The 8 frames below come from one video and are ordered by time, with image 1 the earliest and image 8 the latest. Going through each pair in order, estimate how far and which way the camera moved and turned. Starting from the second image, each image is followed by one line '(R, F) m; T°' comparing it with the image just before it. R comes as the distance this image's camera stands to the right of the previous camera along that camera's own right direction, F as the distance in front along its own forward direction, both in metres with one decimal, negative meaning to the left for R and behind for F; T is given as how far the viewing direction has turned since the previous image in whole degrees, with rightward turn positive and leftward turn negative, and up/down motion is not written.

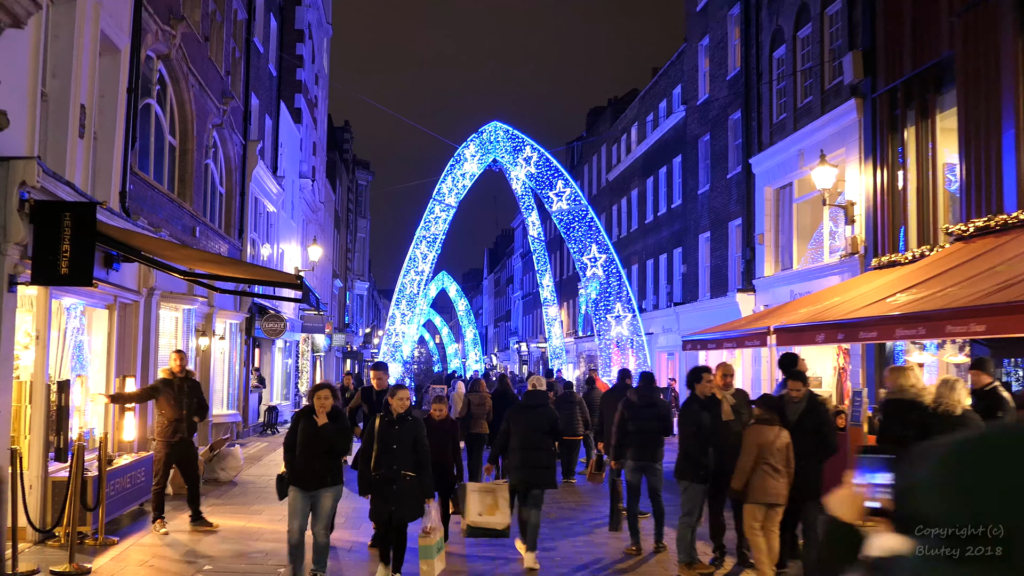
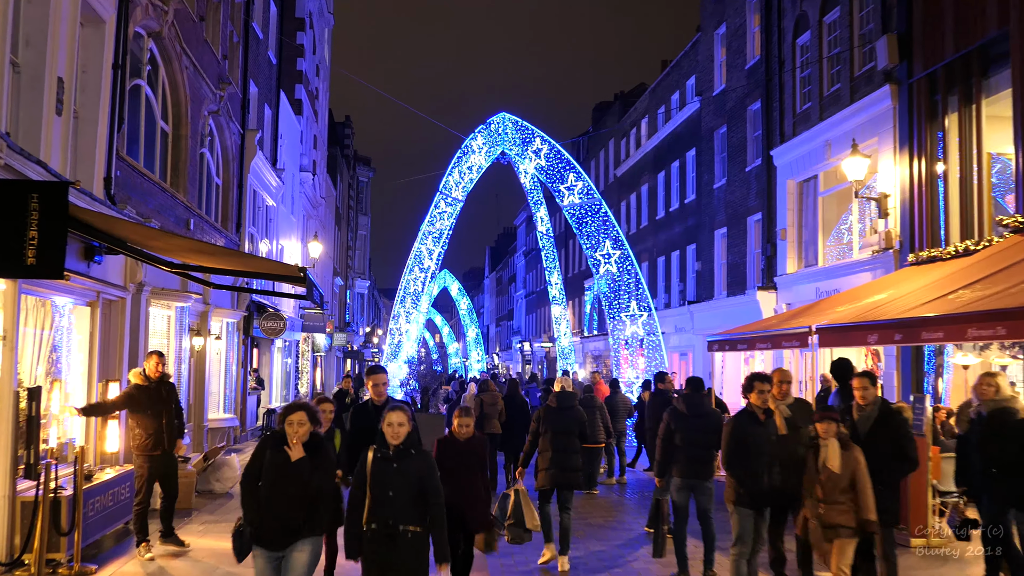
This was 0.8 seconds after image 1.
(-0.2, +1.0) m; 0°
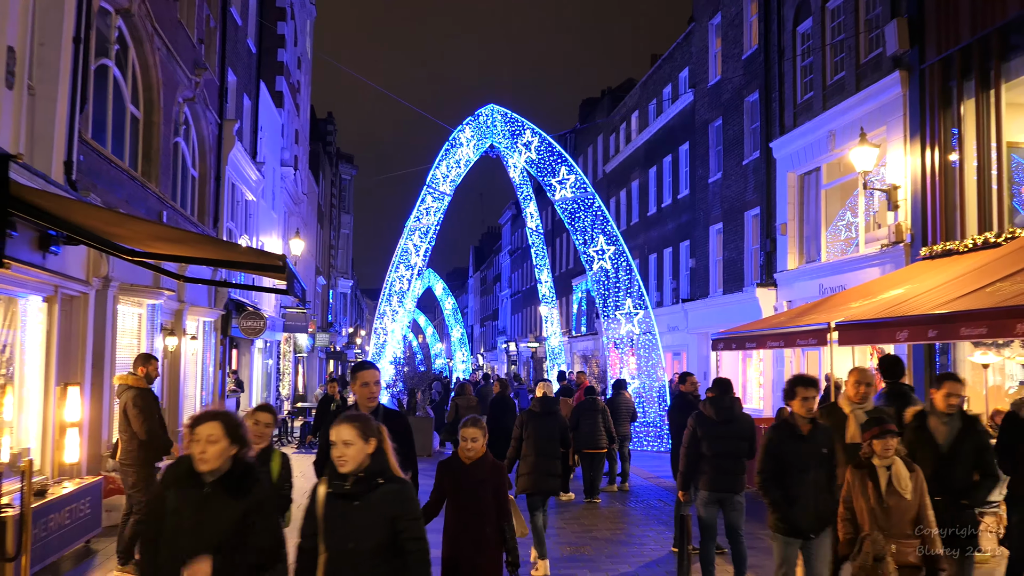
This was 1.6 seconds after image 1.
(-0.1, +0.8) m; +1°
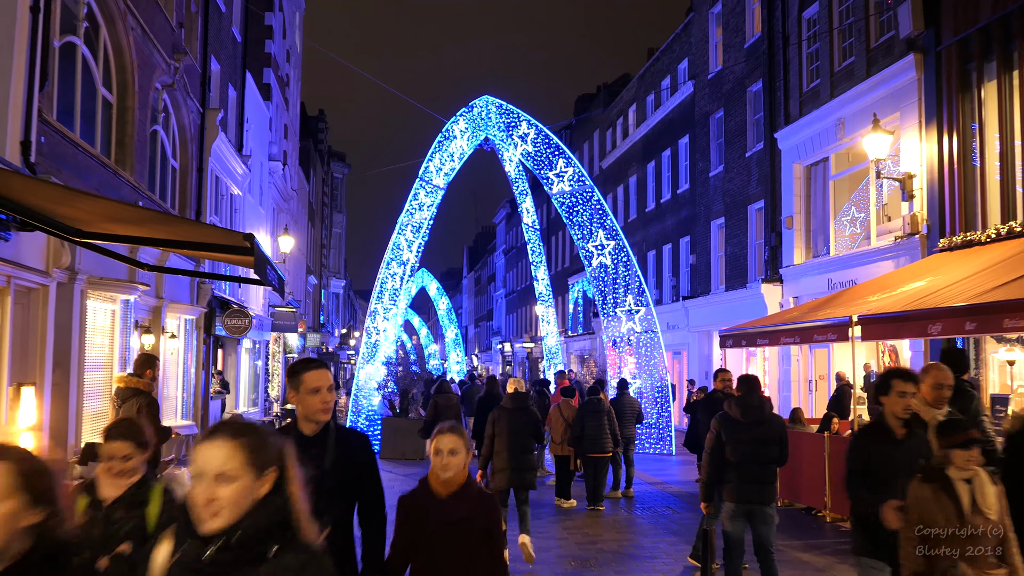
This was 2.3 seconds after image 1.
(0.0, +0.7) m; 0°
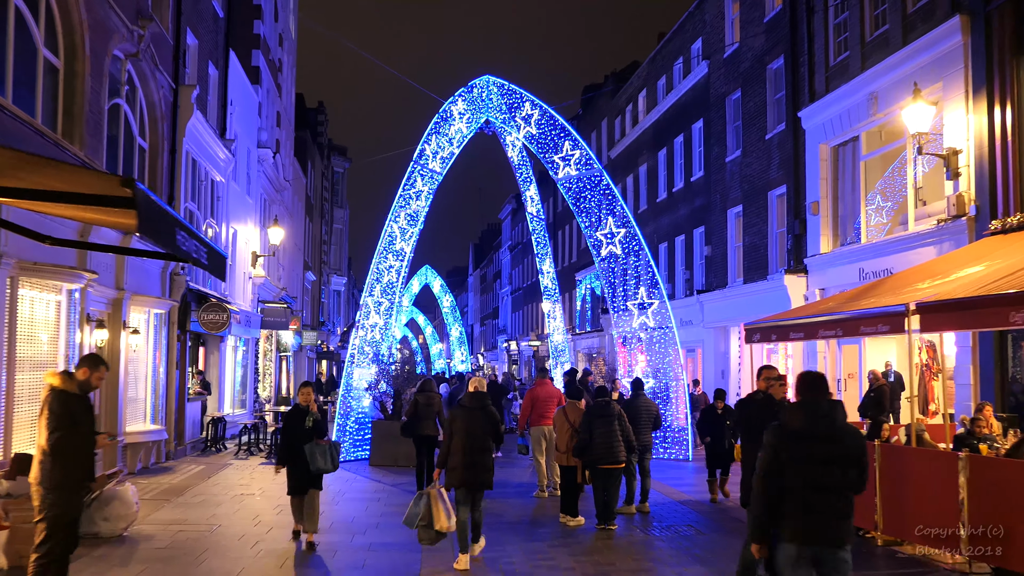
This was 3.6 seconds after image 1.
(+0.1, +1.4) m; 0°
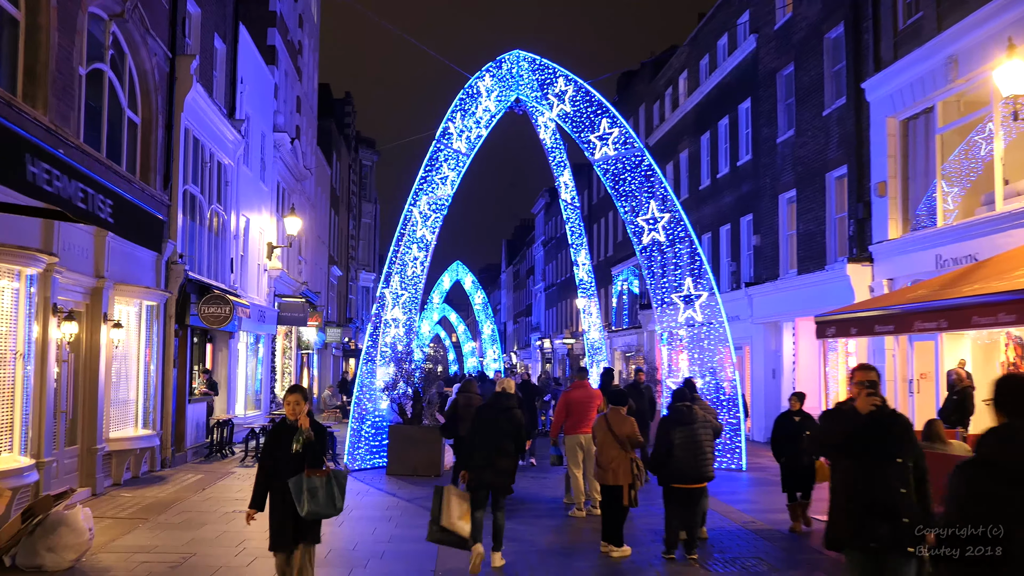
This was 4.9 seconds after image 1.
(0.0, +1.6) m; -2°
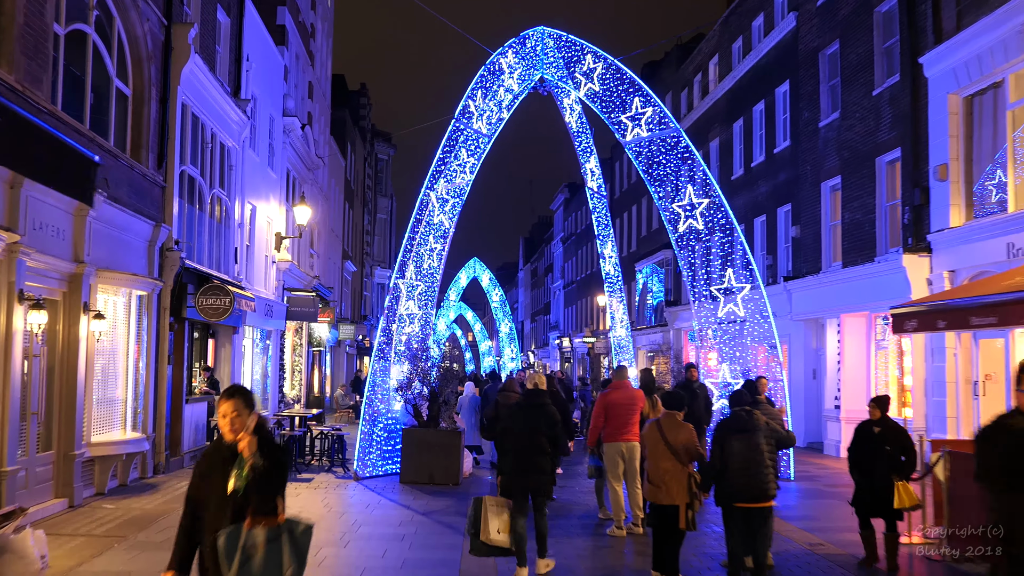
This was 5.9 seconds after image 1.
(-0.1, +1.3) m; -1°
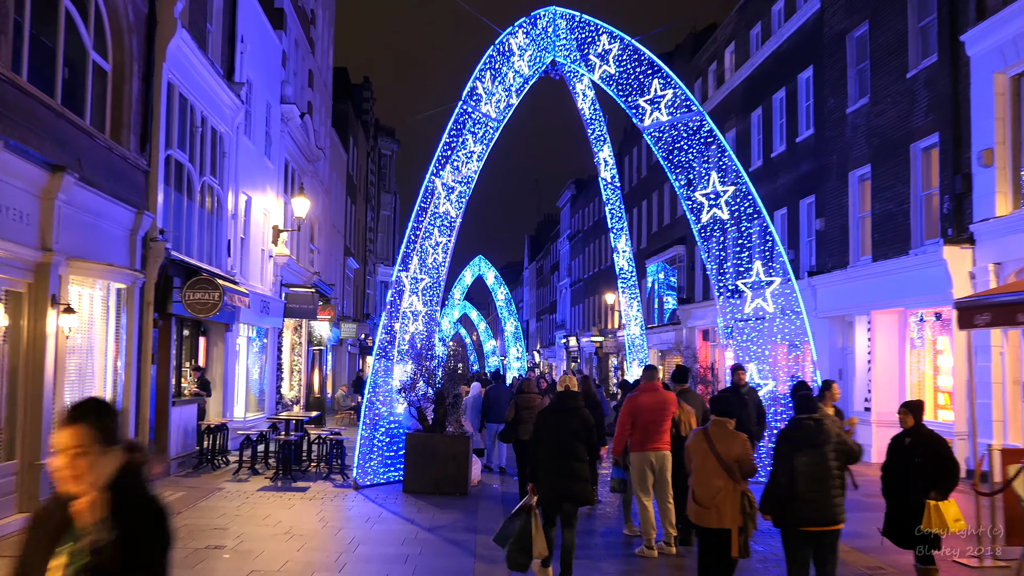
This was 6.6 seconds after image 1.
(-0.1, +1.0) m; 0°
